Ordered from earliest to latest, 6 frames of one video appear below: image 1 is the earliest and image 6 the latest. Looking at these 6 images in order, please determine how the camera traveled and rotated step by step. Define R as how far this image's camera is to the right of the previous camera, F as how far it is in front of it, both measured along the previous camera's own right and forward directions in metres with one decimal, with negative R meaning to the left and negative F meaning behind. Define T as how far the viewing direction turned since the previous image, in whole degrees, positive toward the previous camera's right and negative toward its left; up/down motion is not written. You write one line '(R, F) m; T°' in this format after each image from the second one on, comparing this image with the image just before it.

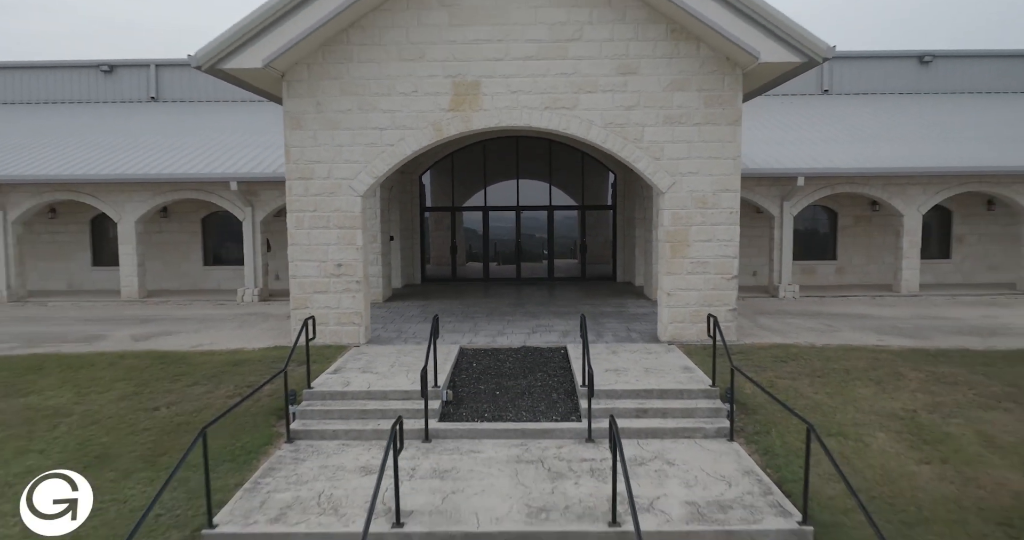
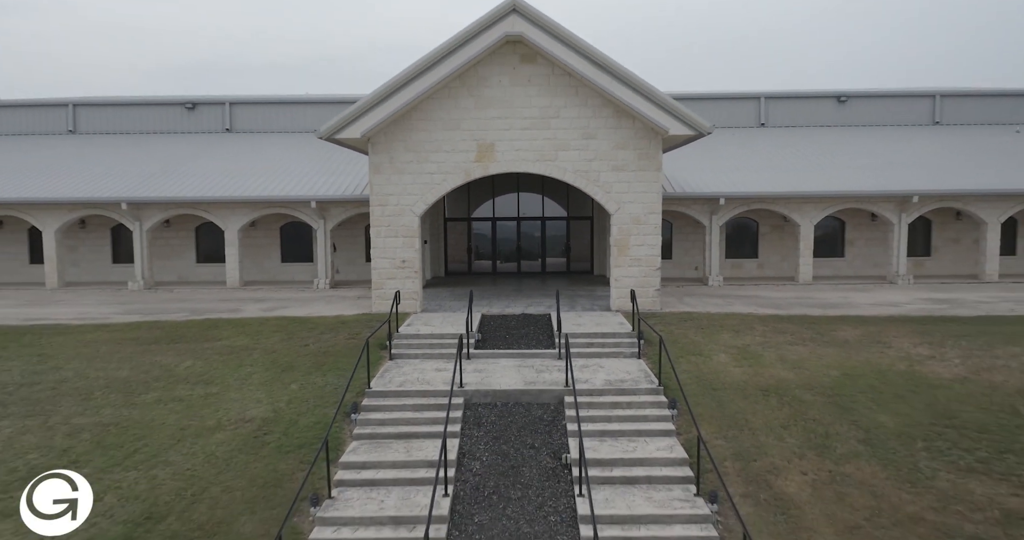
(-0.1, -3.9) m; 0°
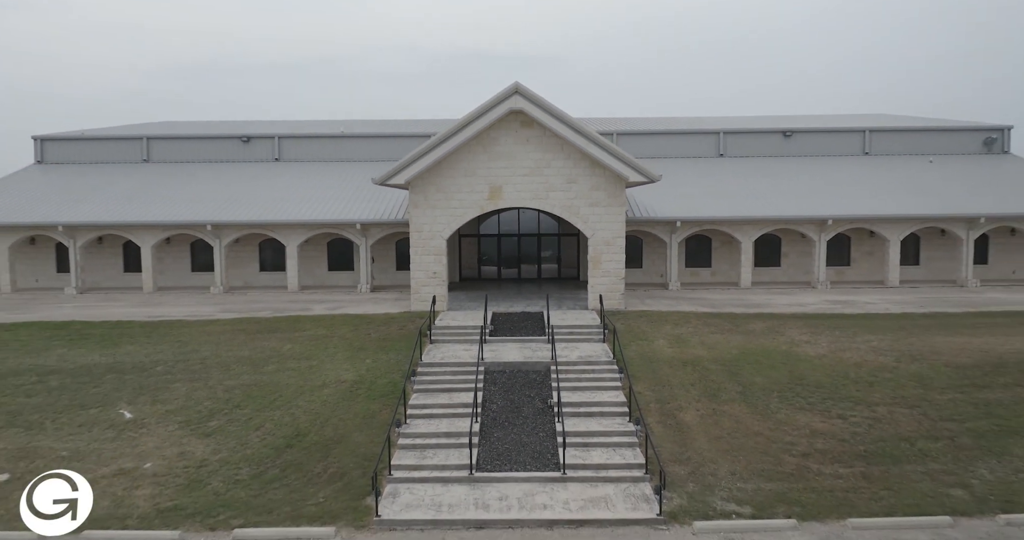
(-0.1, -3.9) m; 0°
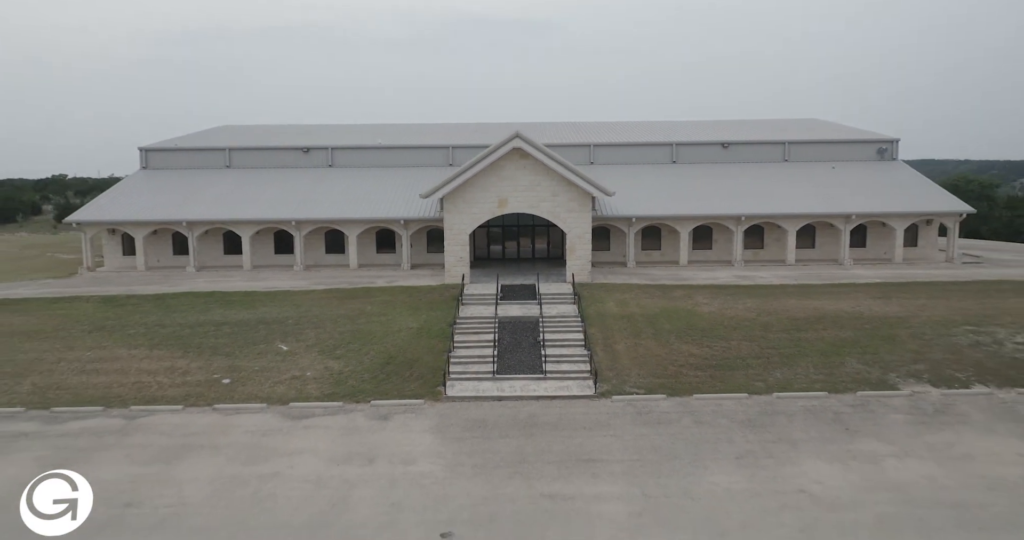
(-0.2, -7.0) m; 0°
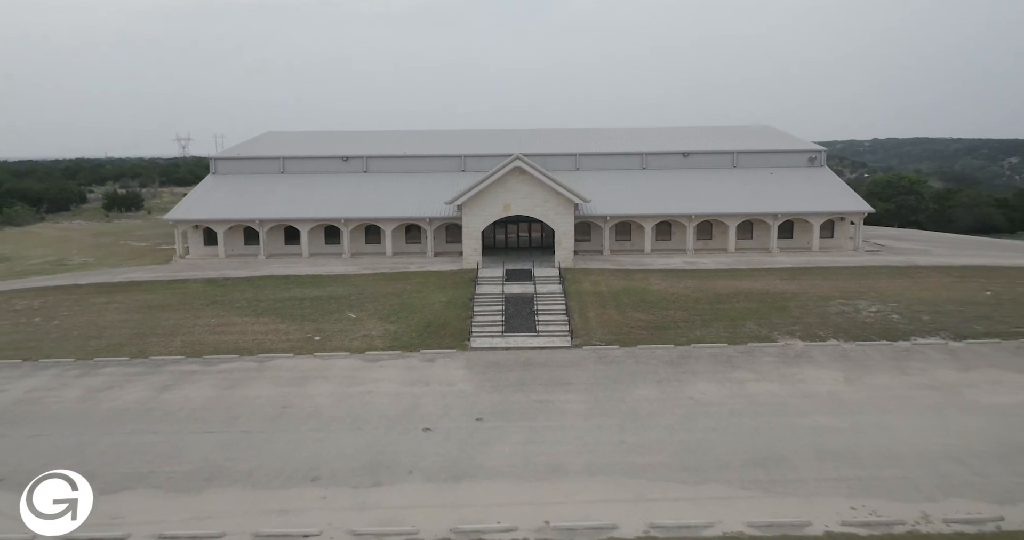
(-0.2, -7.2) m; 0°
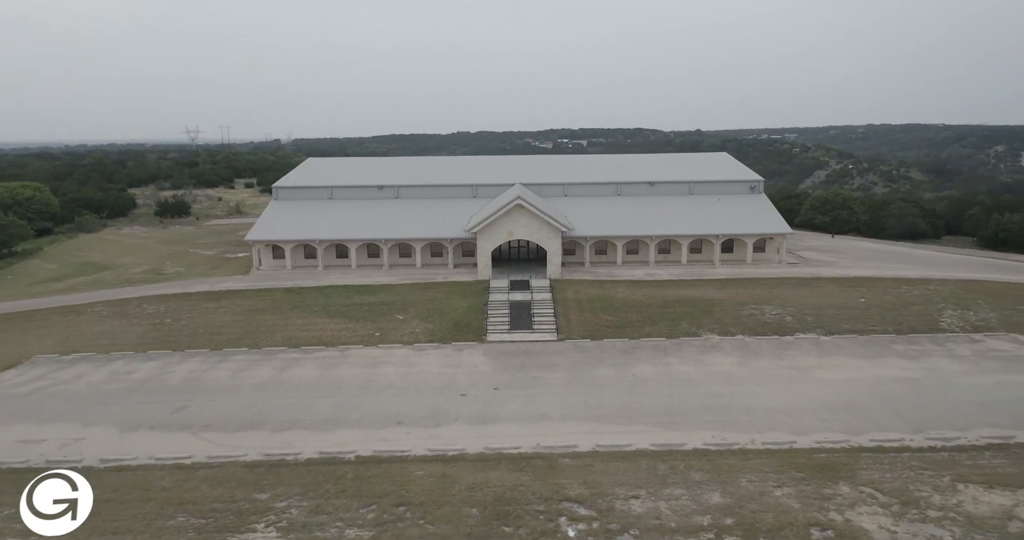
(-0.3, -9.7) m; 0°
